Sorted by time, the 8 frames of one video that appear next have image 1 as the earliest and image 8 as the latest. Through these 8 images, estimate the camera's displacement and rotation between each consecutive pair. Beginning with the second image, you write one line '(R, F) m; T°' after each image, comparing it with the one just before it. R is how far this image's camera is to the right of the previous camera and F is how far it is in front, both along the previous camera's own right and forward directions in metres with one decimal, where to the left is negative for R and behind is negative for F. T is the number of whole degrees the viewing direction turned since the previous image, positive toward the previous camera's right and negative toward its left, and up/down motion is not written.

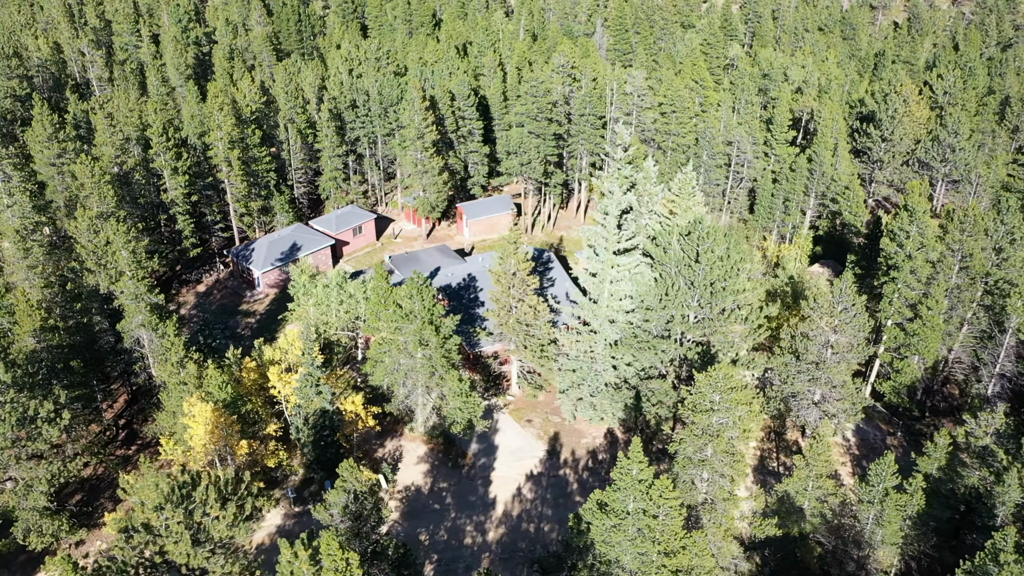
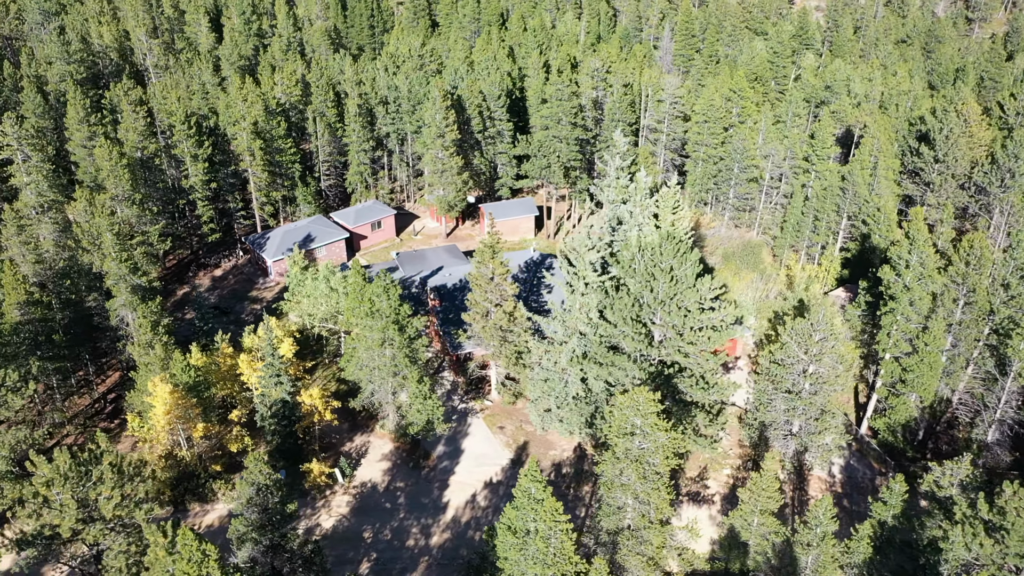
(+5.9, +0.8) m; -6°
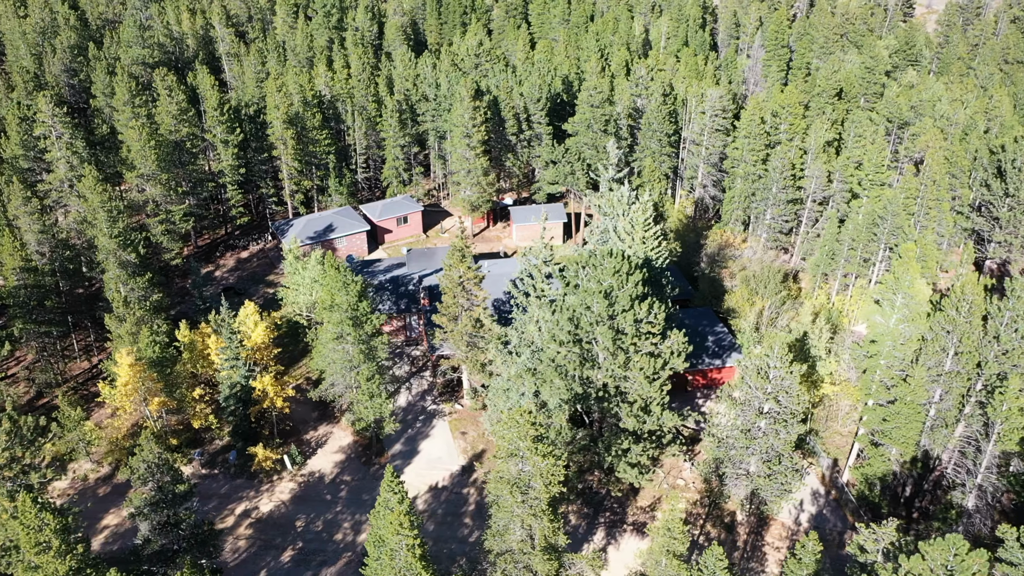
(+7.7, +1.2) m; -9°
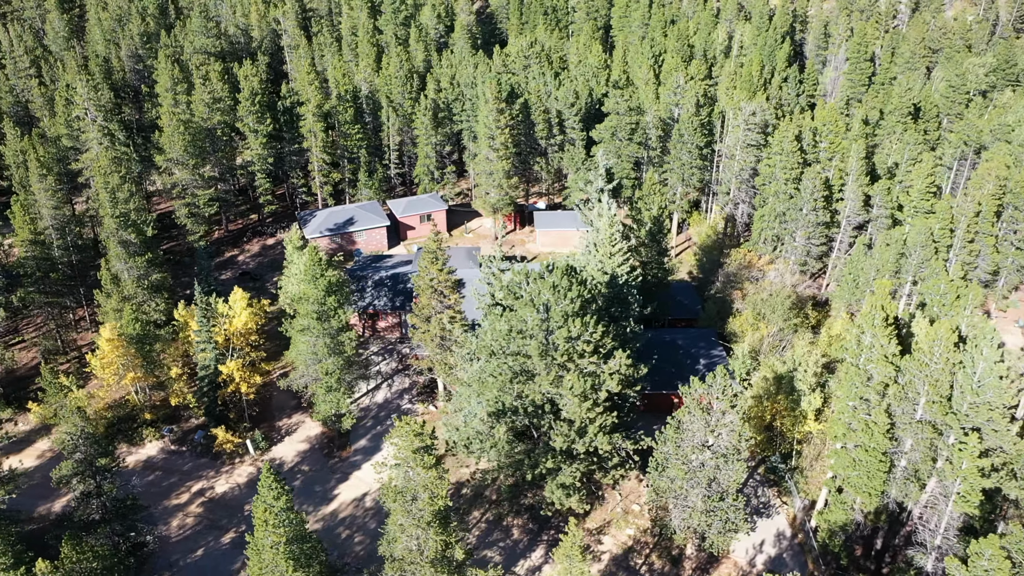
(+6.8, +0.9) m; -7°
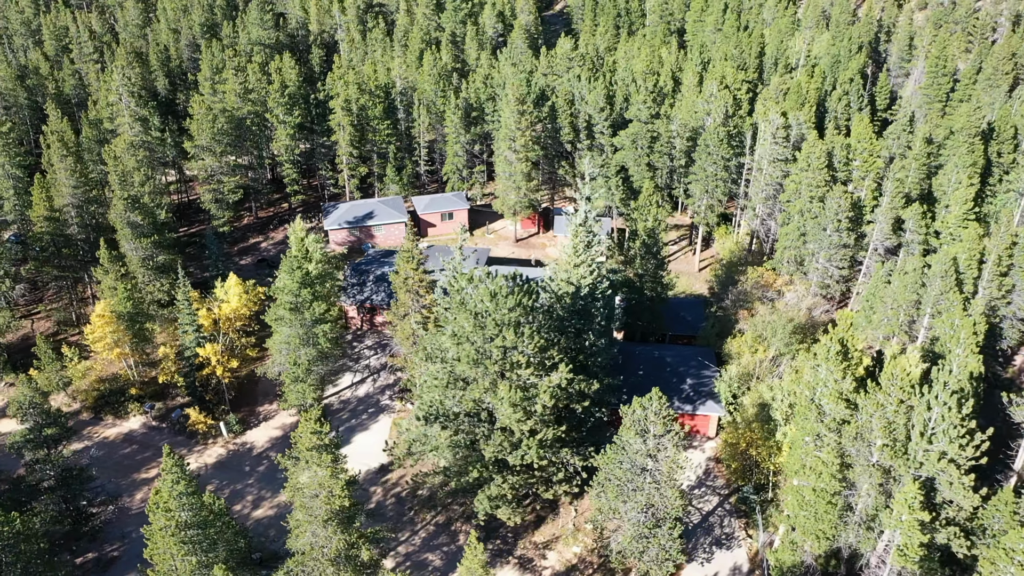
(+6.1, +0.8) m; -7°
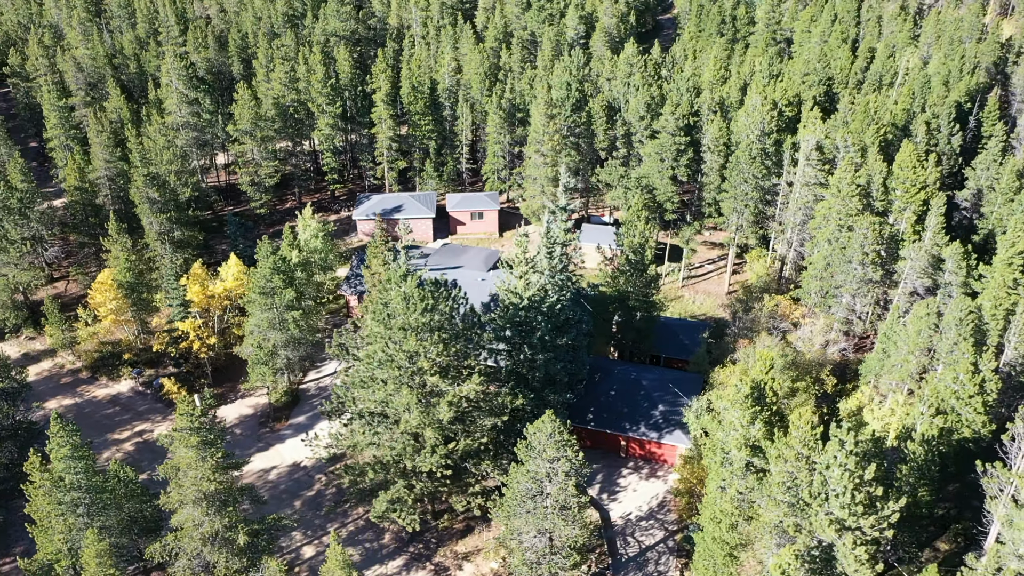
(+8.4, +1.3) m; -9°
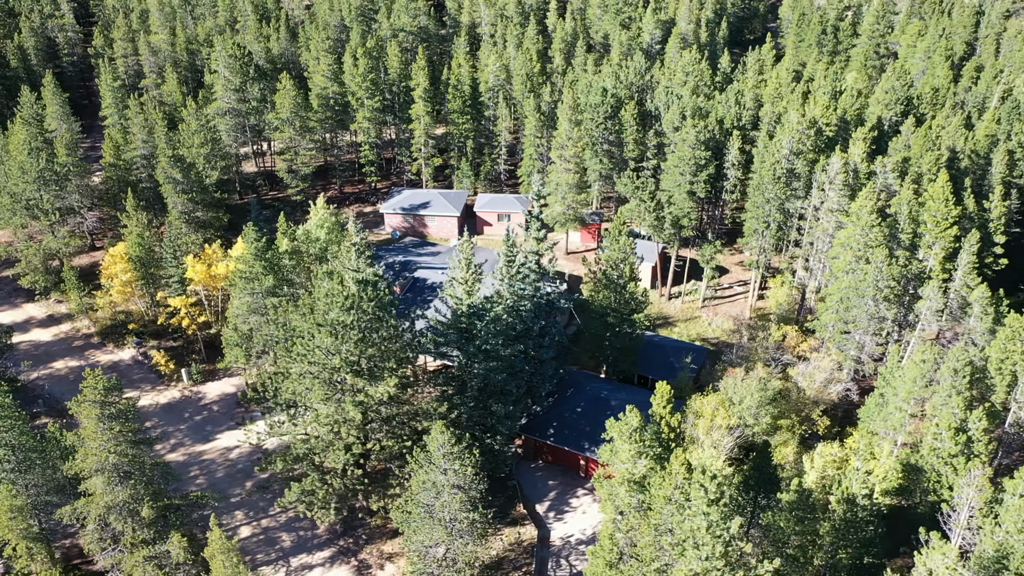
(+7.8, +1.1) m; -9°
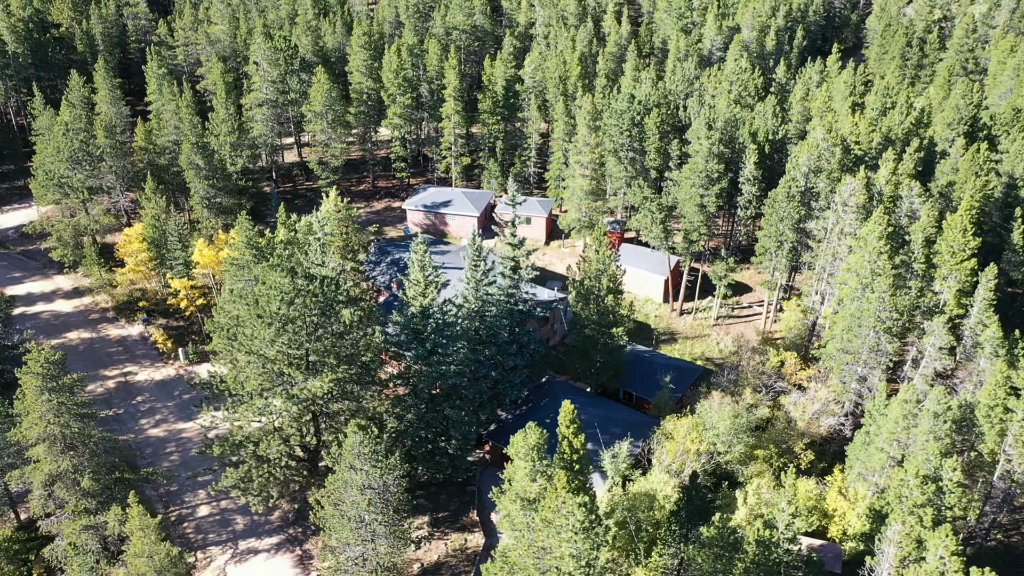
(+6.2, +0.8) m; -7°
